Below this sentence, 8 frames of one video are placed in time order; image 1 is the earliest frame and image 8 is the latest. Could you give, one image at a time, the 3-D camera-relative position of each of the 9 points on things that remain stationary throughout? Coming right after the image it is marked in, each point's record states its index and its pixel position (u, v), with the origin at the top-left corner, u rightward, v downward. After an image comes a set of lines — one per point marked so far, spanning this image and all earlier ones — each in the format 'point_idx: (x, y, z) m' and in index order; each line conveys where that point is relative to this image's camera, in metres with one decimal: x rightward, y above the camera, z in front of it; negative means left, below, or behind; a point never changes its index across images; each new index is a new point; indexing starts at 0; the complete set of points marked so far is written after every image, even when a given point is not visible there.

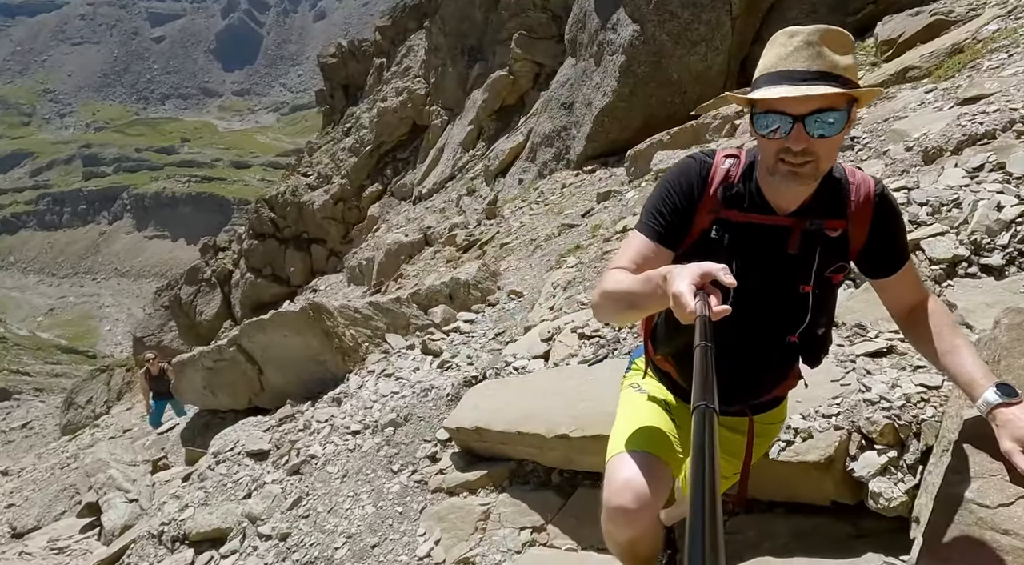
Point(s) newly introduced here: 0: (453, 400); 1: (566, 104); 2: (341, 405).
0: (-0.4, -0.9, +6.2) m
1: (+0.9, +3.6, +16.6) m
2: (-1.6, -1.1, +7.5) m
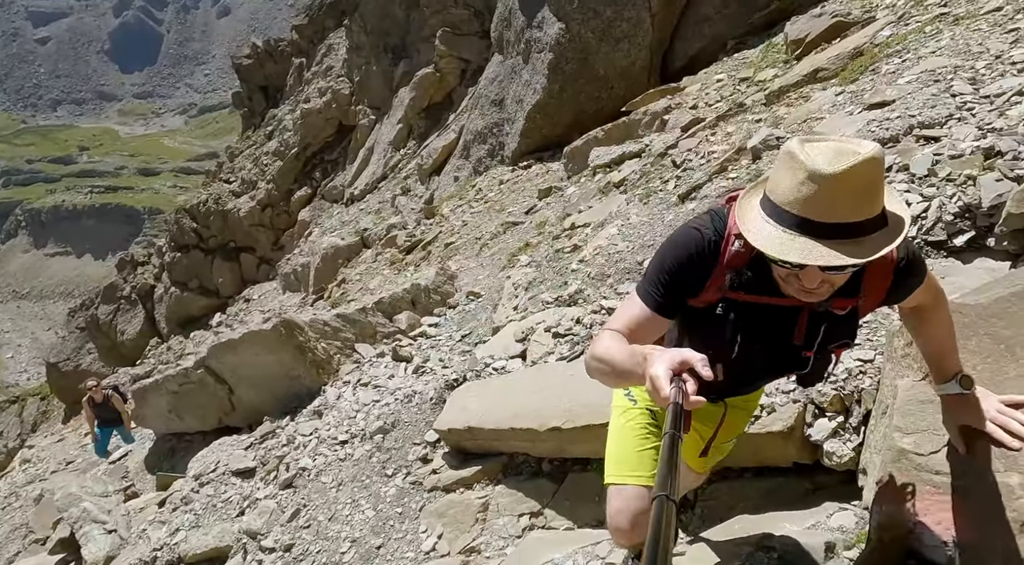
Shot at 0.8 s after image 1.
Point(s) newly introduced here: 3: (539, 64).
0: (-0.6, -1.0, +6.6) m
1: (-0.4, +3.7, +17.0) m
2: (-1.8, -1.3, +7.9) m
3: (+0.4, +3.9, +15.2) m
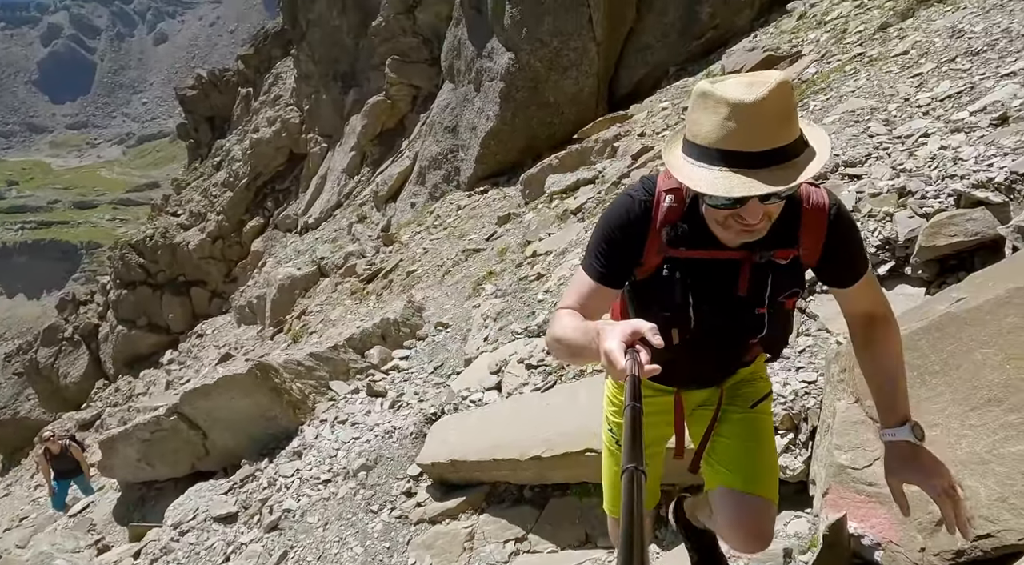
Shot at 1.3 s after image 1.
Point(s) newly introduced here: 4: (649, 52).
0: (-0.8, -1.3, +6.9) m
1: (-1.3, +3.2, +17.4) m
2: (-2.0, -1.7, +8.1) m
3: (-0.4, +3.5, +15.6) m
4: (+2.3, +3.9, +14.8) m
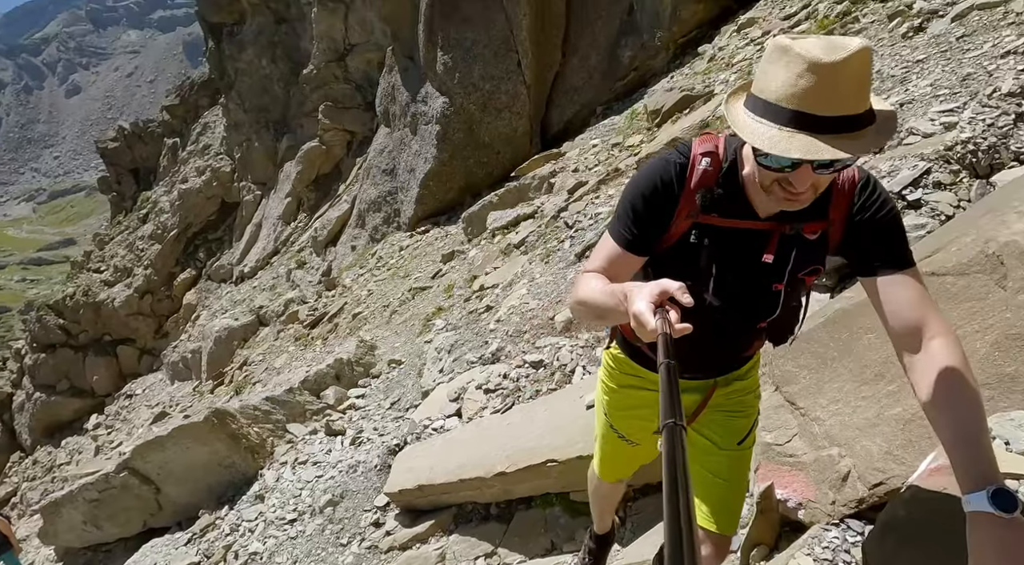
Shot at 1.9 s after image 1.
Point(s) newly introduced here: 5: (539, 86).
0: (-1.1, -1.6, +7.2) m
1: (-2.6, +2.3, +17.8) m
2: (-2.4, -2.1, +8.3) m
3: (-1.6, +2.8, +16.1) m
4: (+1.2, +3.4, +15.5) m
5: (+0.5, +3.6, +15.5) m
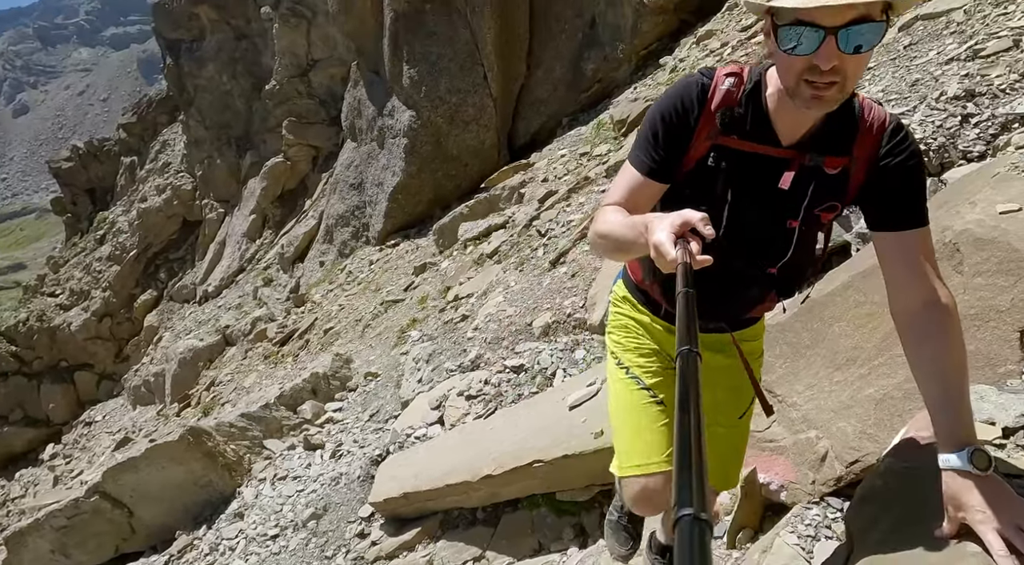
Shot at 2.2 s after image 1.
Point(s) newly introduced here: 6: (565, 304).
0: (-1.2, -1.7, +7.2) m
1: (-3.3, +2.0, +17.8) m
2: (-2.6, -2.3, +8.3) m
3: (-2.2, +2.5, +16.1) m
4: (+0.5, +3.3, +15.7) m
5: (-0.1, +3.4, +15.7) m
6: (+0.4, -0.2, +7.0) m
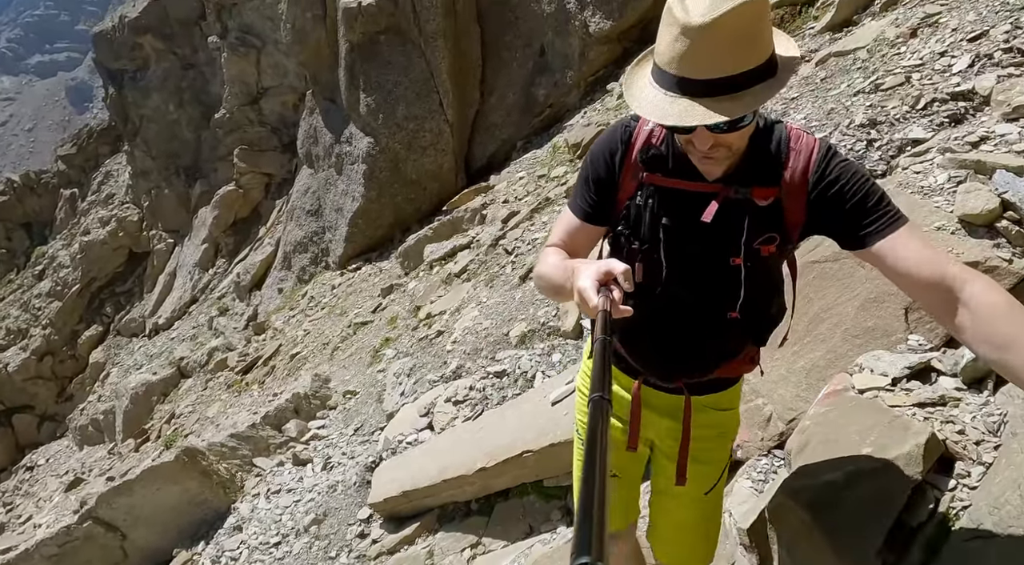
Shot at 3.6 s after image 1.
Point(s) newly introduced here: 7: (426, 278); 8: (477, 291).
0: (-1.4, -1.9, +7.8) m
1: (-4.2, +1.5, +18.3) m
2: (-2.8, -2.5, +8.7) m
3: (-3.1, +2.1, +16.7) m
4: (-0.3, +3.0, +16.4) m
5: (-1.0, +3.1, +16.4) m
6: (+0.2, -0.3, +7.7) m
7: (-1.4, +0.1, +13.7) m
8: (-0.5, -0.1, +10.9) m
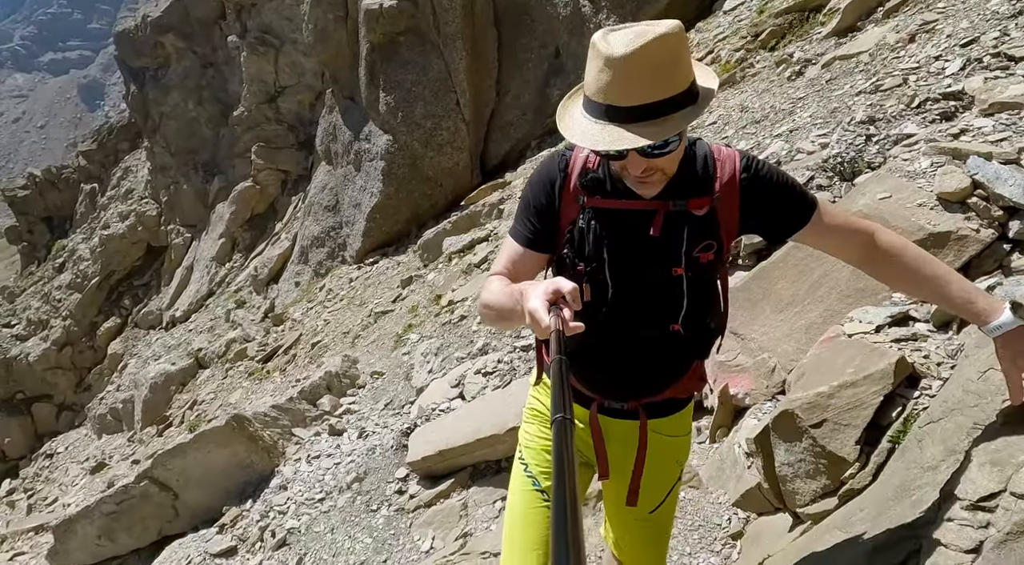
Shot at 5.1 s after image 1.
0: (-1.2, -1.7, +8.3) m
1: (-3.8, +1.7, +18.9) m
2: (-2.6, -2.4, +9.3) m
3: (-2.7, +2.3, +17.3) m
4: (0.0, +3.1, +16.9) m
5: (-0.6, +3.2, +16.9) m
6: (+0.4, -0.1, +8.2) m
7: (-1.1, +0.2, +14.2) m
8: (-0.2, 0.0, +11.4) m
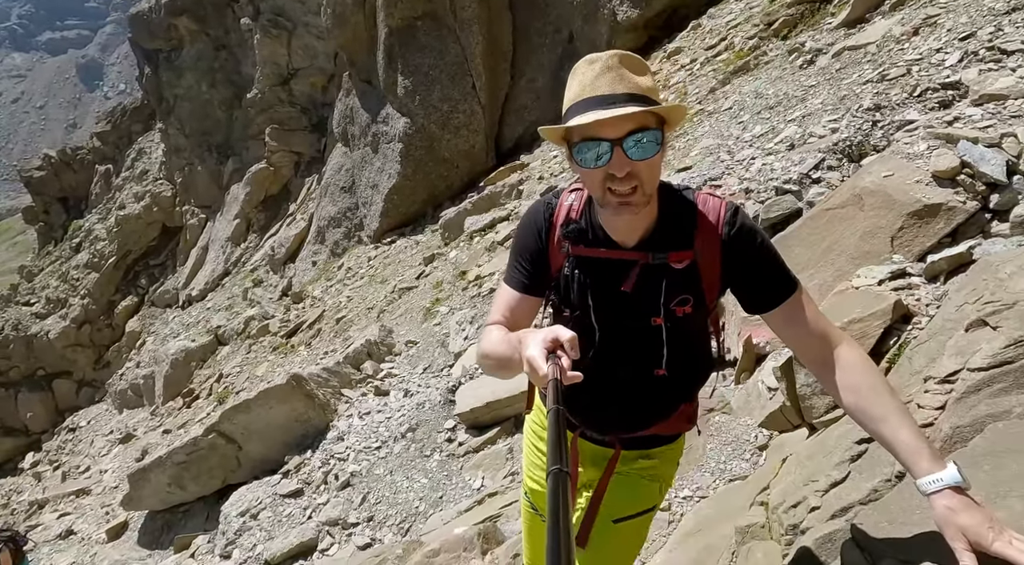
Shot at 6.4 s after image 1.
0: (-0.9, -1.4, +9.1) m
1: (-3.5, +2.2, +19.6) m
2: (-2.2, -2.1, +10.0) m
3: (-2.4, +2.7, +17.9) m
4: (+0.4, +3.6, +17.6) m
5: (-0.3, +3.7, +17.6) m
6: (+0.8, +0.1, +8.9) m
7: (-0.8, +0.6, +14.9) m
8: (+0.1, +0.4, +12.1) m
